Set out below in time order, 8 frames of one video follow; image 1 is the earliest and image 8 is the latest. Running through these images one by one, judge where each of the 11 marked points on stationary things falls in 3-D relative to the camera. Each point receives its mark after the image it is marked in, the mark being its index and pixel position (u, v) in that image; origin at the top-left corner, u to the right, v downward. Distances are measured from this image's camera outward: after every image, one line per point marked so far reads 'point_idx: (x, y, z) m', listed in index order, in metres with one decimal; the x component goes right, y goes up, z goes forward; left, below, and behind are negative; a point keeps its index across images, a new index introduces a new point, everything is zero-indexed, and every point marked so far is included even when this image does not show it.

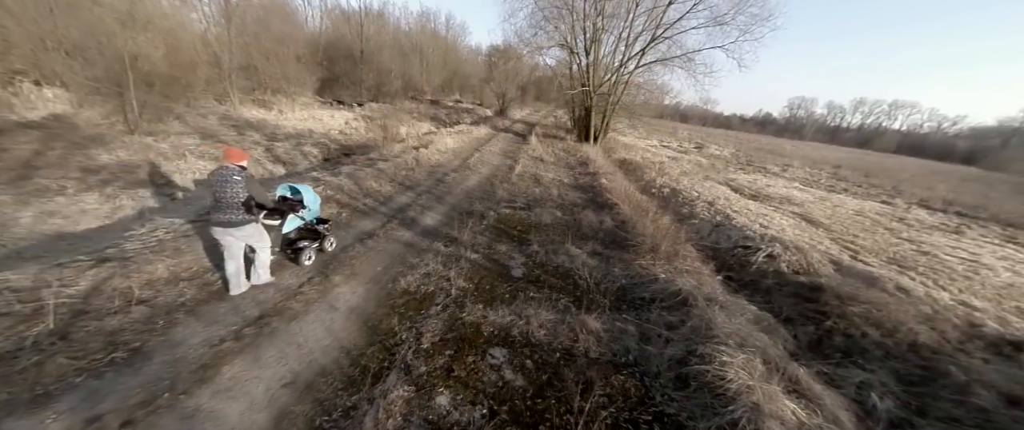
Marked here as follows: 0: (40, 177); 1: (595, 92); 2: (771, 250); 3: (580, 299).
0: (-8.5, +0.7, +6.0) m
1: (+4.2, +6.0, +16.3) m
2: (+4.4, -0.6, +5.6) m
3: (+0.8, -0.9, +3.7) m
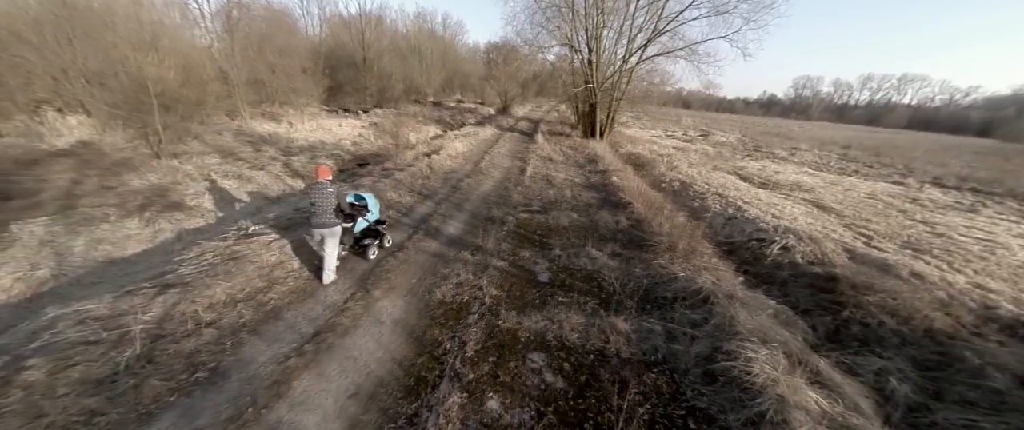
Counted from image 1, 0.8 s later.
0: (-8.2, +0.2, +6.3) m
1: (+4.4, +6.3, +16.3) m
2: (+4.8, -0.5, +5.7) m
3: (+1.1, -1.0, +3.9) m
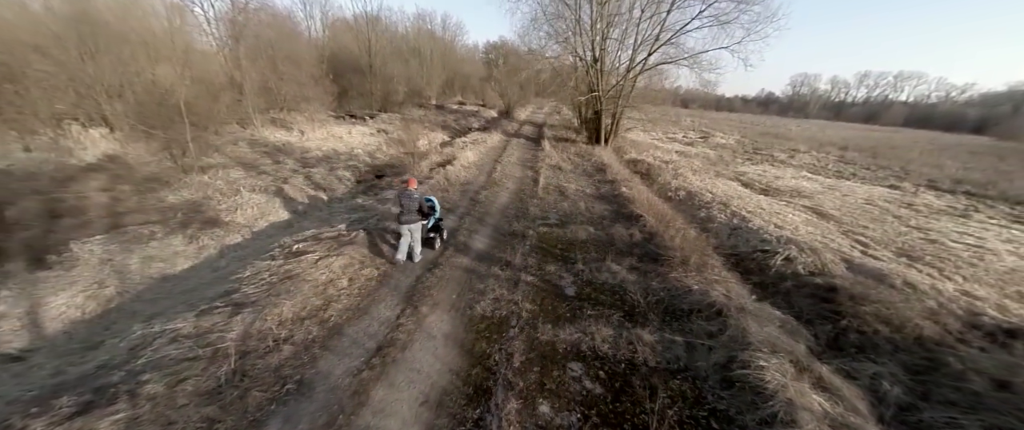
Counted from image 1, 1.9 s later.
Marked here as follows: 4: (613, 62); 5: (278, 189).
0: (-7.8, -0.2, +6.7) m
1: (+4.7, +6.1, +16.7) m
2: (+5.2, -0.7, +6.2) m
3: (+1.6, -1.3, +4.4) m
4: (+5.0, +7.7, +16.3) m
5: (-6.6, +0.7, +9.2) m
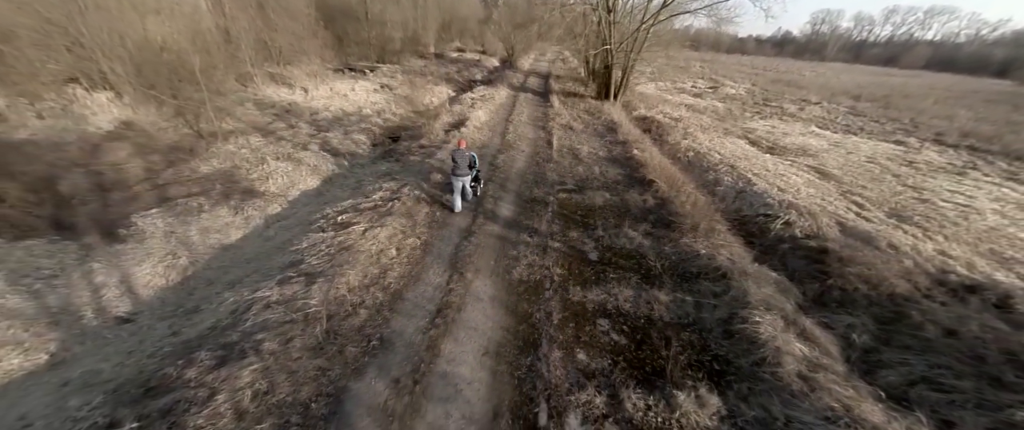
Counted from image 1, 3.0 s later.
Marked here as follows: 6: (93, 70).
0: (-7.3, +0.4, +7.2) m
1: (+5.1, +8.3, +16.2) m
2: (+5.7, 0.0, +6.8) m
3: (+2.1, -0.9, +5.1) m
4: (+5.4, +9.8, +15.5) m
5: (-6.1, +1.7, +9.5) m
6: (-13.2, +4.7, +10.4) m
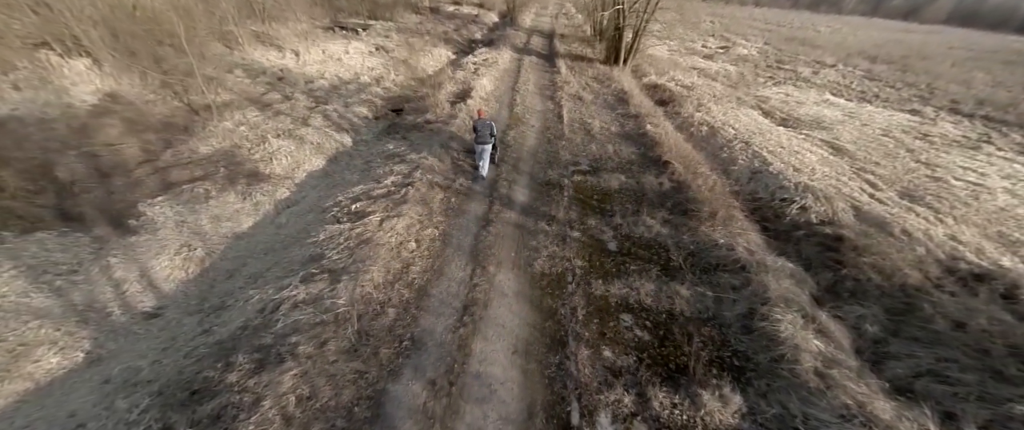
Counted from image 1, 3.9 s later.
0: (-7.0, +0.8, +7.0) m
1: (+5.3, +9.6, +15.1) m
2: (+6.0, +0.3, +6.7) m
3: (+2.4, -0.8, +5.1) m
4: (+5.6, +11.0, +14.3) m
5: (-5.8, +2.3, +9.1) m
6: (-12.9, +5.3, +9.6) m
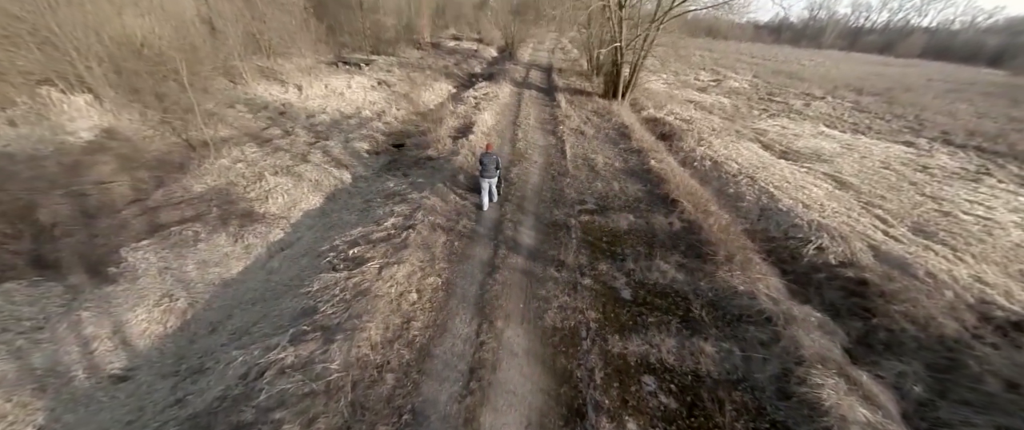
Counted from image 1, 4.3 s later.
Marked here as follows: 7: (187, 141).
0: (-6.9, -0.1, +6.6) m
1: (+5.3, +8.1, +15.6) m
2: (+6.1, -0.5, +6.5) m
3: (+2.5, -1.5, +4.8) m
4: (+5.6, +9.6, +14.8) m
5: (-5.8, +1.2, +8.9) m
6: (-12.8, +4.2, +9.6) m
7: (-10.0, +2.3, +10.1) m
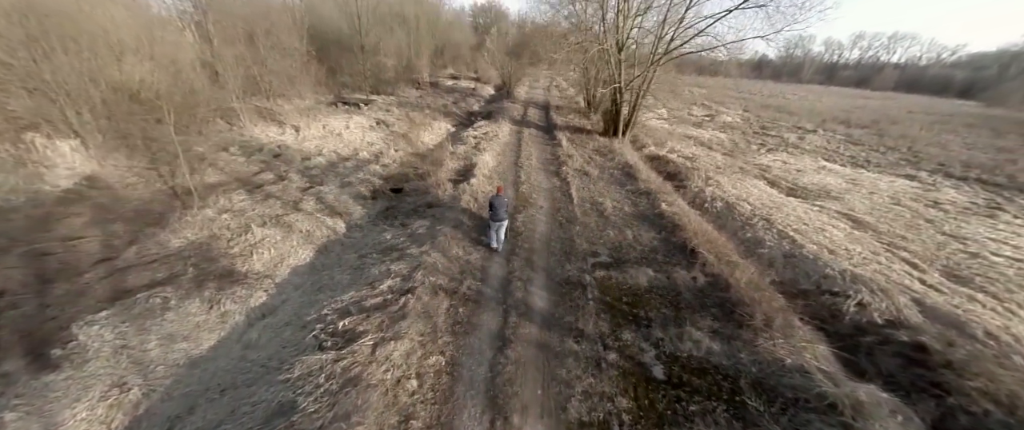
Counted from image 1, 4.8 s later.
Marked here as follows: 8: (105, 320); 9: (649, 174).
0: (-6.8, -1.3, +5.9) m
1: (+5.2, +6.3, +15.7) m
2: (+6.3, -1.5, +5.9) m
3: (+2.7, -2.3, +4.0) m
4: (+5.5, +7.8, +15.1) m
5: (-5.6, -0.1, +8.3) m
6: (-12.8, +2.7, +9.2) m
7: (-9.9, +0.7, +9.6) m
8: (-6.4, -1.6, +5.2) m
9: (+4.8, +1.5, +11.6) m
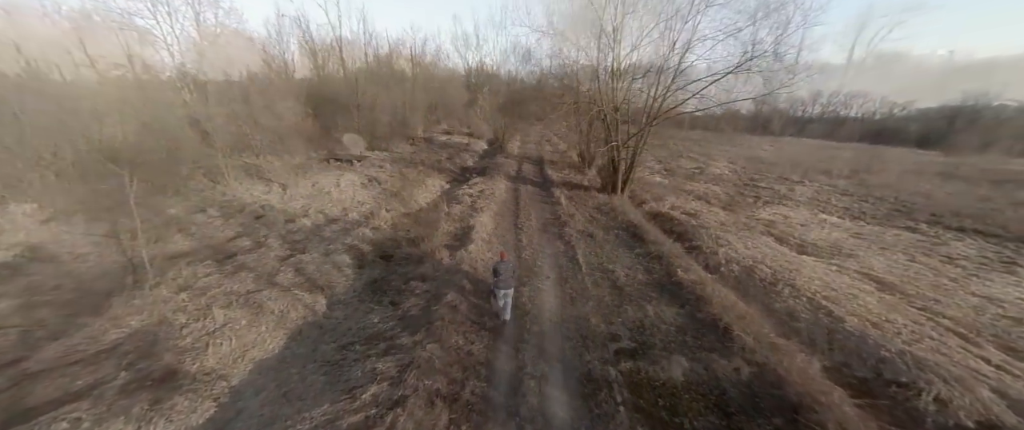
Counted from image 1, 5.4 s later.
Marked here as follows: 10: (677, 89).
0: (-6.6, -2.6, +4.7) m
1: (+5.0, +3.6, +15.8) m
2: (+6.4, -2.7, +5.0) m
3: (+3.0, -3.3, +2.9) m
4: (+5.3, +5.2, +15.5) m
5: (-5.5, -1.8, +7.3) m
6: (-12.7, +0.7, +8.3) m
7: (-9.8, -1.2, +8.4) m
8: (-6.2, -2.9, +3.9) m
9: (+4.8, -0.6, +11.0) m
10: (+6.8, +5.2, +13.4) m
